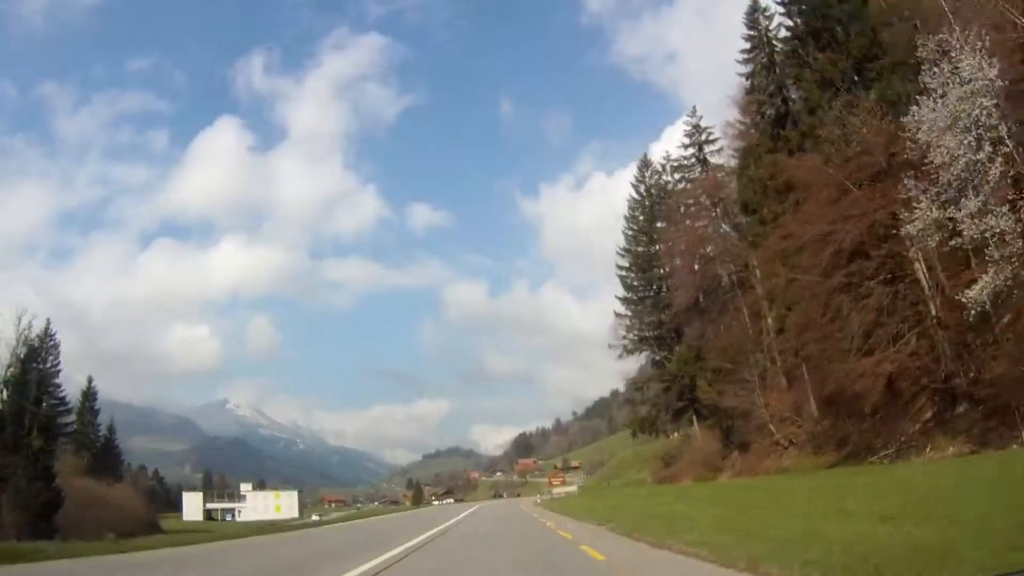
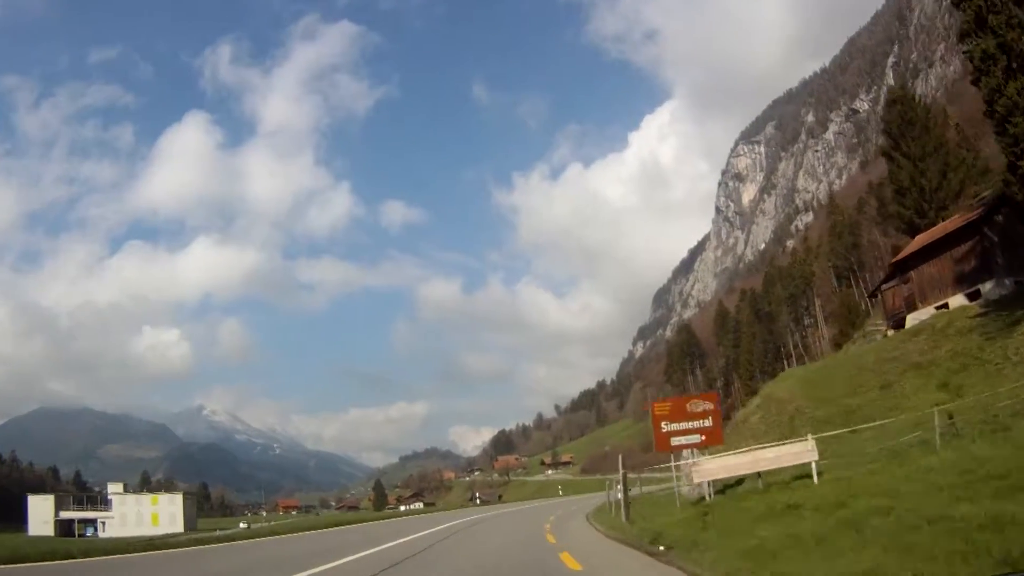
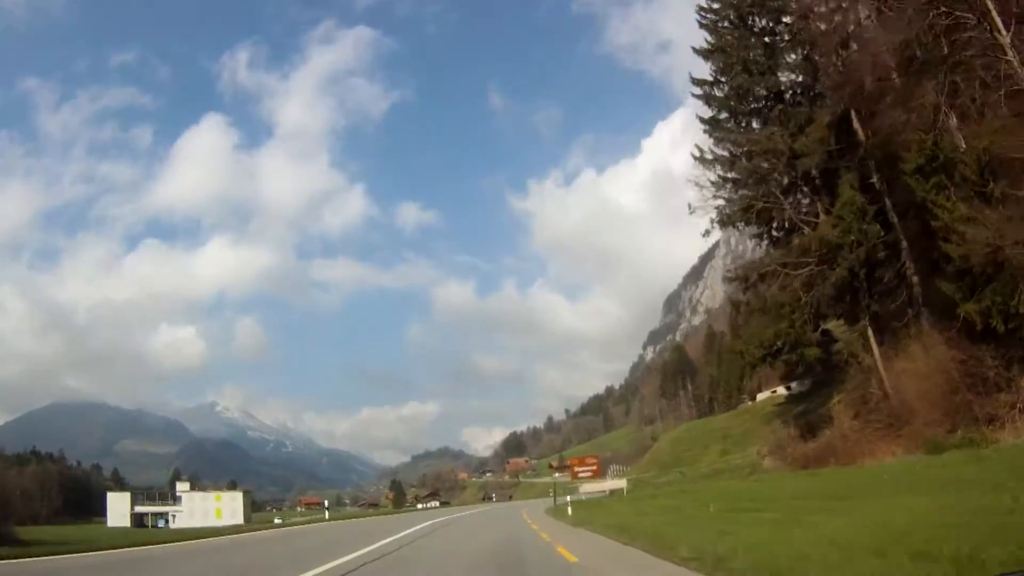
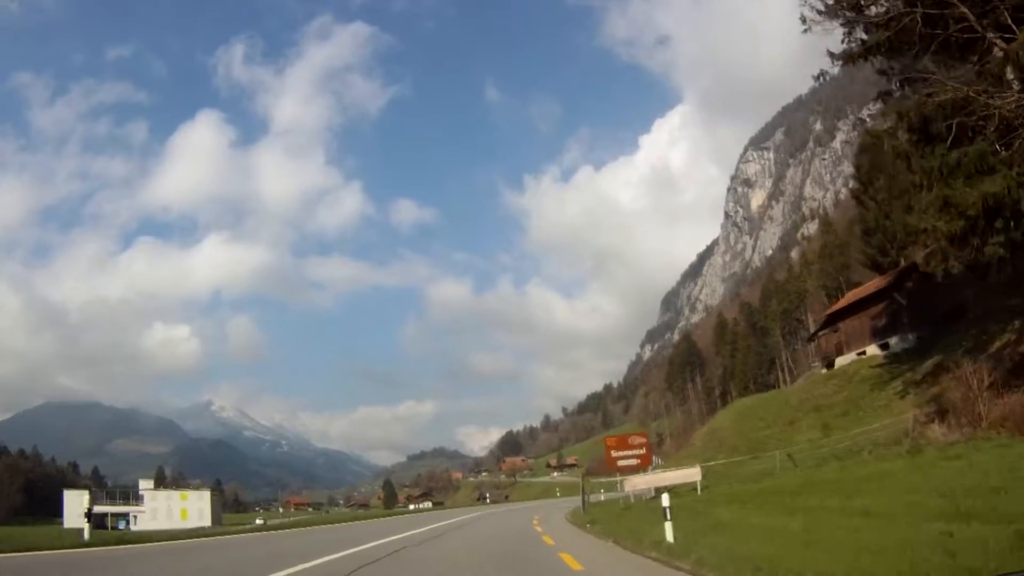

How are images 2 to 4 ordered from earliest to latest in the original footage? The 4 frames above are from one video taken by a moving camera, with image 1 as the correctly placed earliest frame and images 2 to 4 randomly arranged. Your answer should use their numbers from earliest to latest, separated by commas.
3, 4, 2
